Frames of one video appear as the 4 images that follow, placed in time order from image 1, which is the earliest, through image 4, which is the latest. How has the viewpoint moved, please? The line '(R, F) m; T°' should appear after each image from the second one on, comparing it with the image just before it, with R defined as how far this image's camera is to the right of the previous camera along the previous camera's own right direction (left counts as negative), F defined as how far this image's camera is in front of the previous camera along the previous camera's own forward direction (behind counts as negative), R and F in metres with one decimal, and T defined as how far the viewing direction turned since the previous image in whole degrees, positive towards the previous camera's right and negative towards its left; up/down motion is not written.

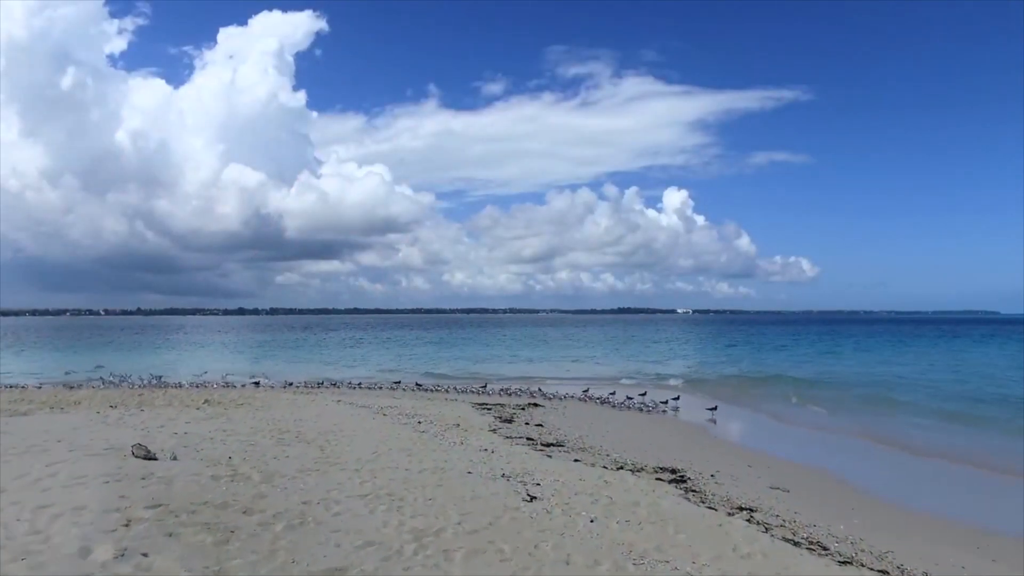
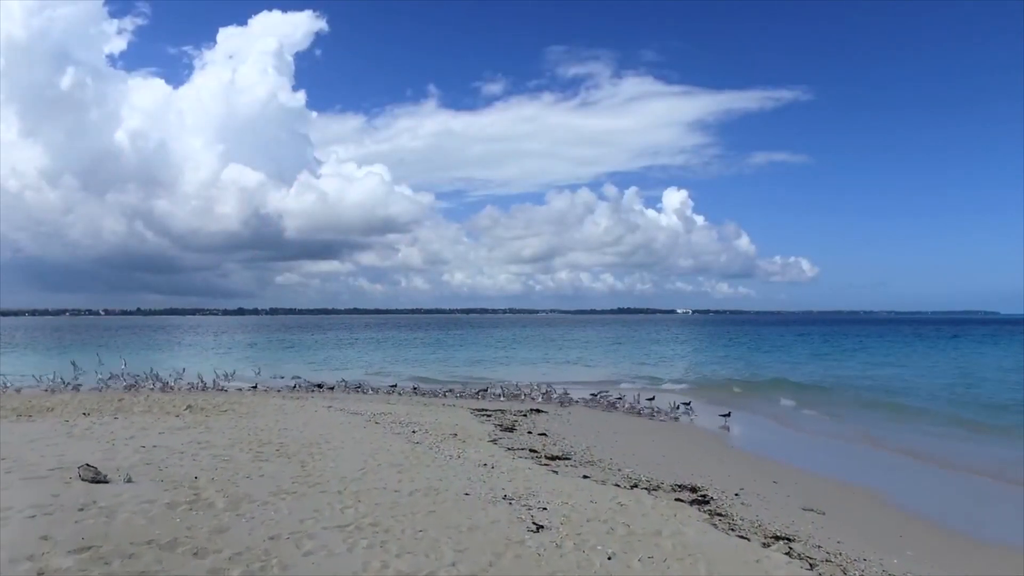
(+0.1, +1.2) m; 0°
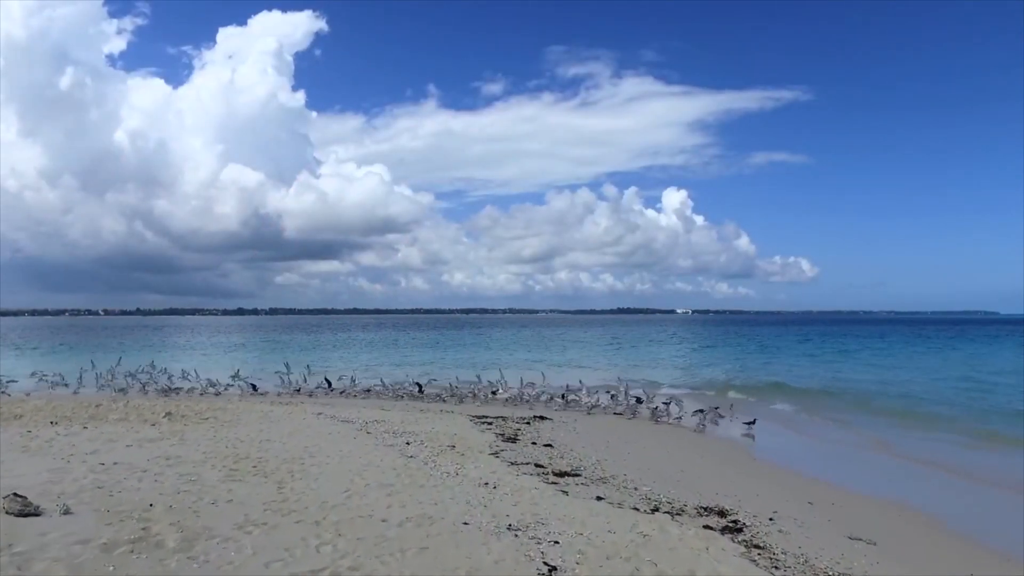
(-1.4, -1.9) m; 0°
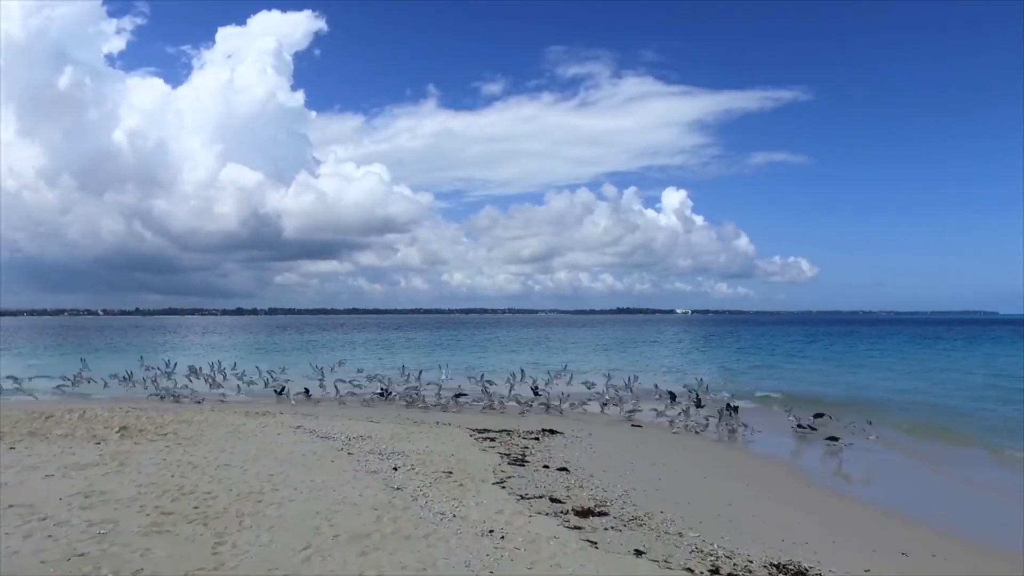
(-0.1, +0.9) m; 0°
